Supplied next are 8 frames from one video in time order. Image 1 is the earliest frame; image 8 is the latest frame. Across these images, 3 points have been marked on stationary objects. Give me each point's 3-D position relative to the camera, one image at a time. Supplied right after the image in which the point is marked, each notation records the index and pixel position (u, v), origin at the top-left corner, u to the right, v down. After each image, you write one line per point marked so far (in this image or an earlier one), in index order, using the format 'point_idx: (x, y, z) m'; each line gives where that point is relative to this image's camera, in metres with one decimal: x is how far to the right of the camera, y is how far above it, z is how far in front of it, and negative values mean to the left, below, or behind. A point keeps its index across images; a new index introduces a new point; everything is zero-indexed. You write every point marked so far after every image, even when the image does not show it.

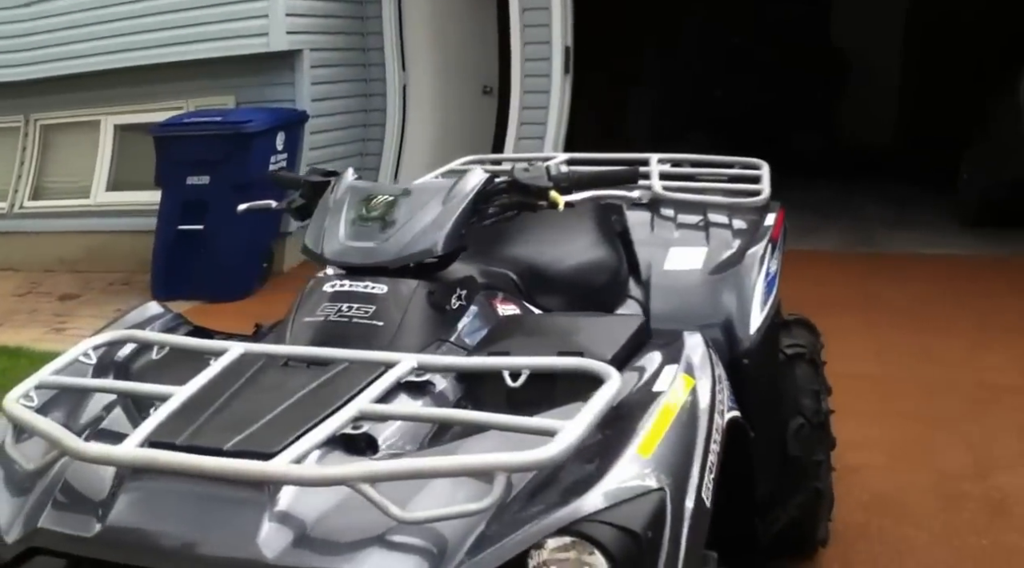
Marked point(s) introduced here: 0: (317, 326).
0: (-0.3, -0.1, +1.7) m
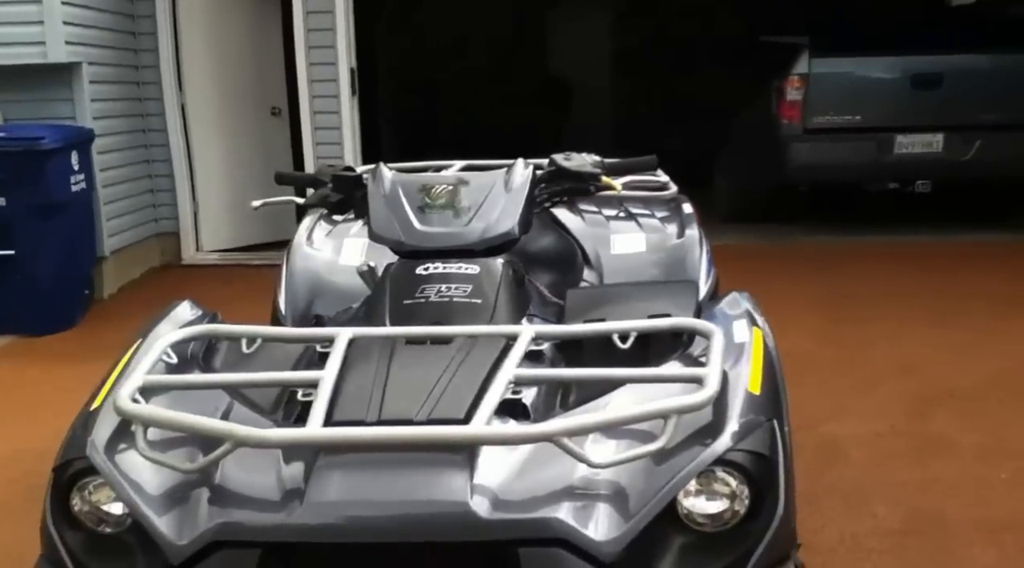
0: (-0.2, 0.0, +1.7) m
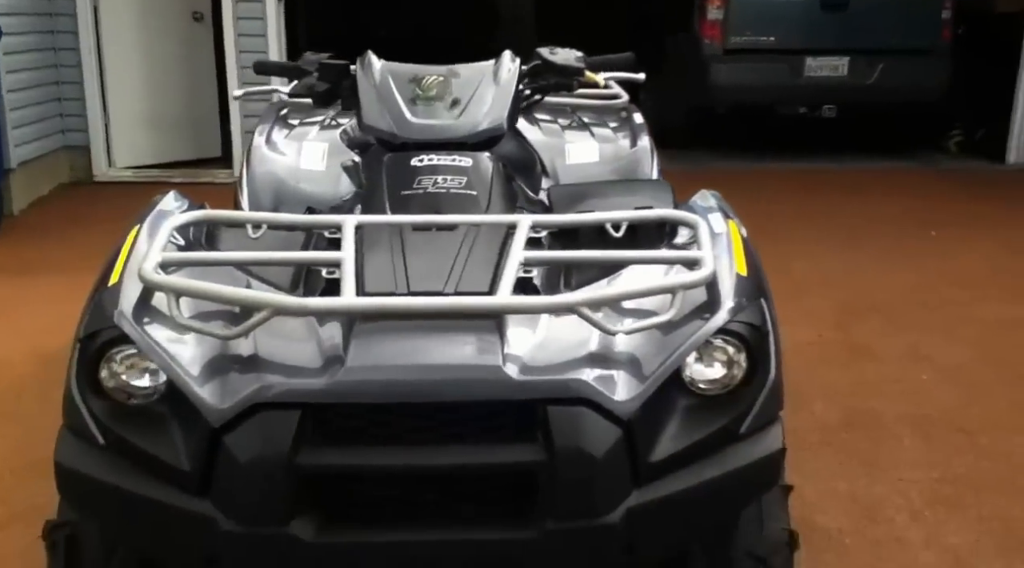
0: (-0.2, +0.1, +1.8) m
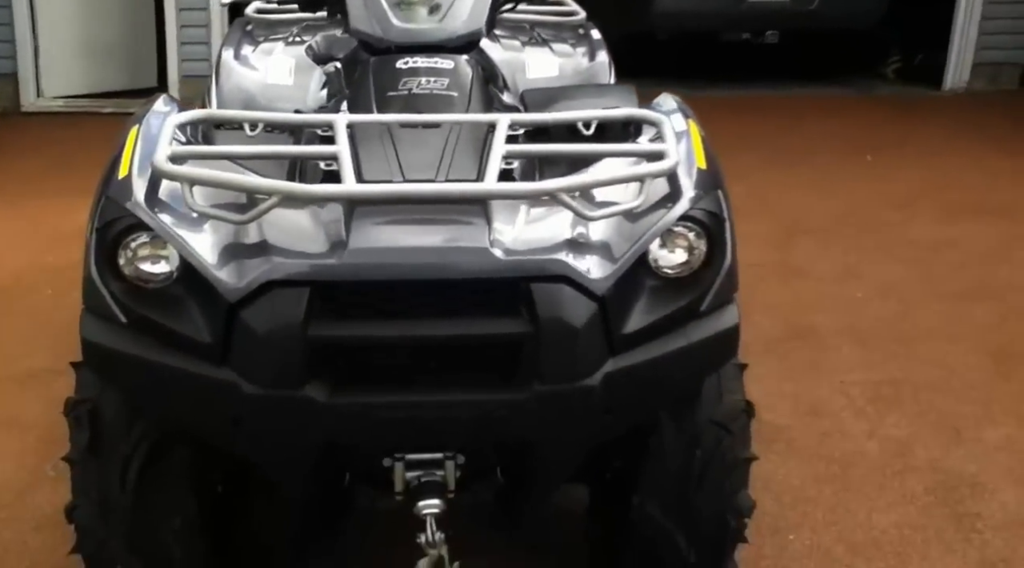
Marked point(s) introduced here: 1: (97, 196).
0: (-0.2, +0.3, +1.9) m
1: (-0.6, +0.1, +1.7) m
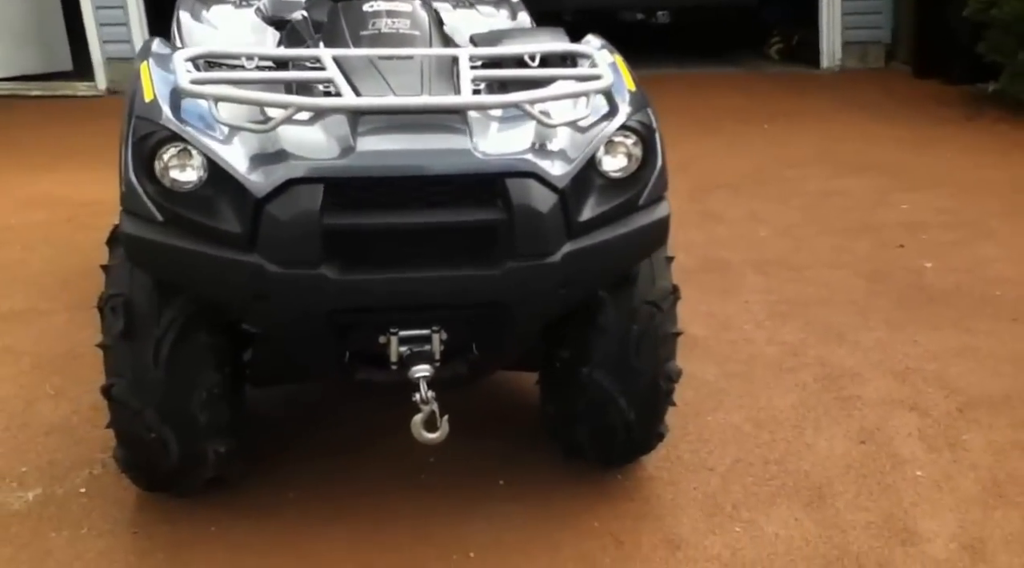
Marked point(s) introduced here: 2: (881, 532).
0: (-0.3, +0.5, +2.2) m
1: (-0.7, +0.3, +2.0) m
2: (+0.8, -0.5, +2.3) m
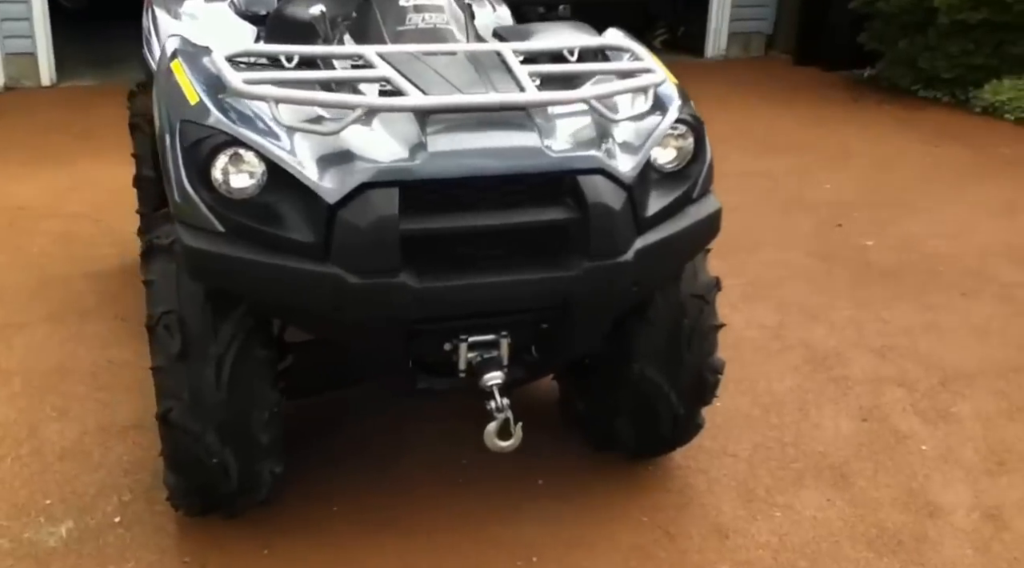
0: (-0.2, +0.5, +2.2) m
1: (-0.6, +0.3, +1.9) m
2: (+0.9, -0.5, +2.4) m
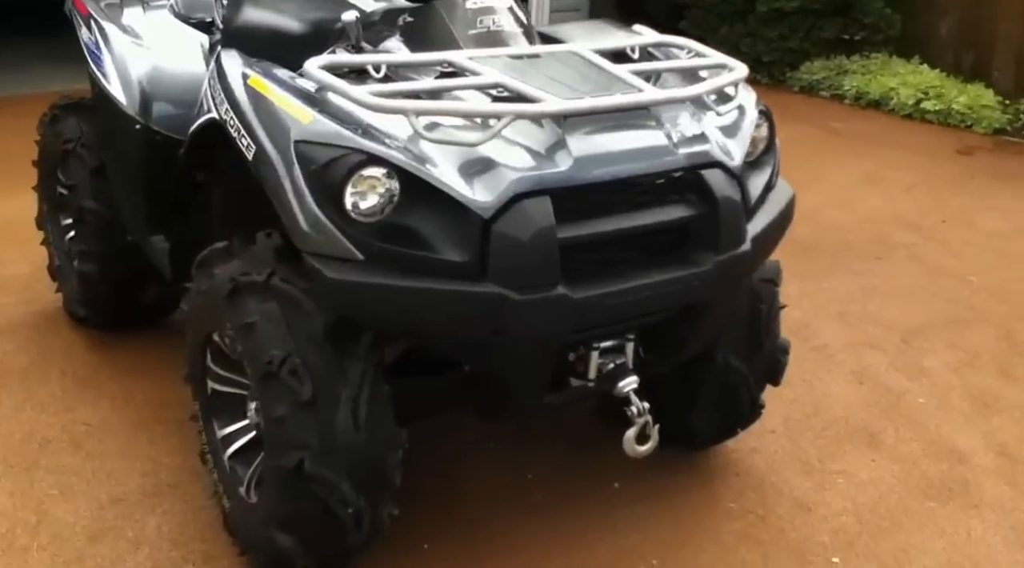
0: (-0.1, +0.5, +2.1) m
1: (-0.4, +0.2, +1.7) m
2: (+1.0, -0.4, +2.6) m
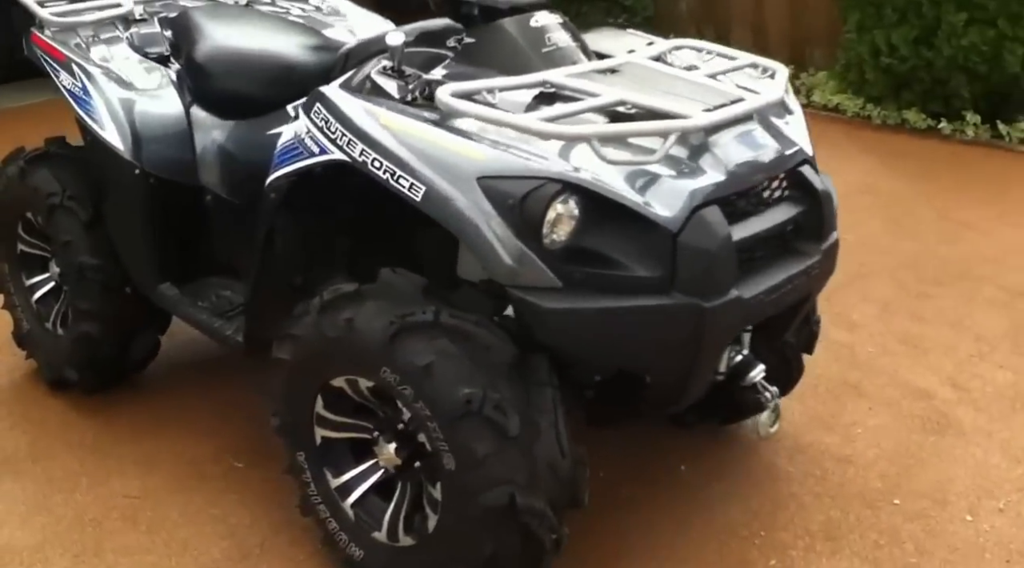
0: (+0.1, +0.4, +2.1) m
1: (-0.1, +0.1, +1.7) m
2: (+1.1, -0.3, +2.9) m
